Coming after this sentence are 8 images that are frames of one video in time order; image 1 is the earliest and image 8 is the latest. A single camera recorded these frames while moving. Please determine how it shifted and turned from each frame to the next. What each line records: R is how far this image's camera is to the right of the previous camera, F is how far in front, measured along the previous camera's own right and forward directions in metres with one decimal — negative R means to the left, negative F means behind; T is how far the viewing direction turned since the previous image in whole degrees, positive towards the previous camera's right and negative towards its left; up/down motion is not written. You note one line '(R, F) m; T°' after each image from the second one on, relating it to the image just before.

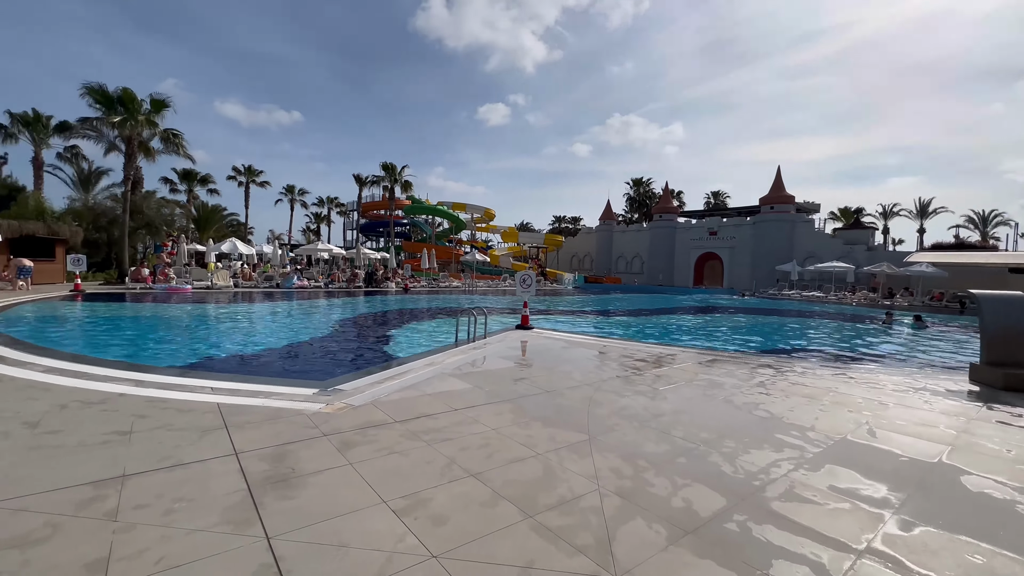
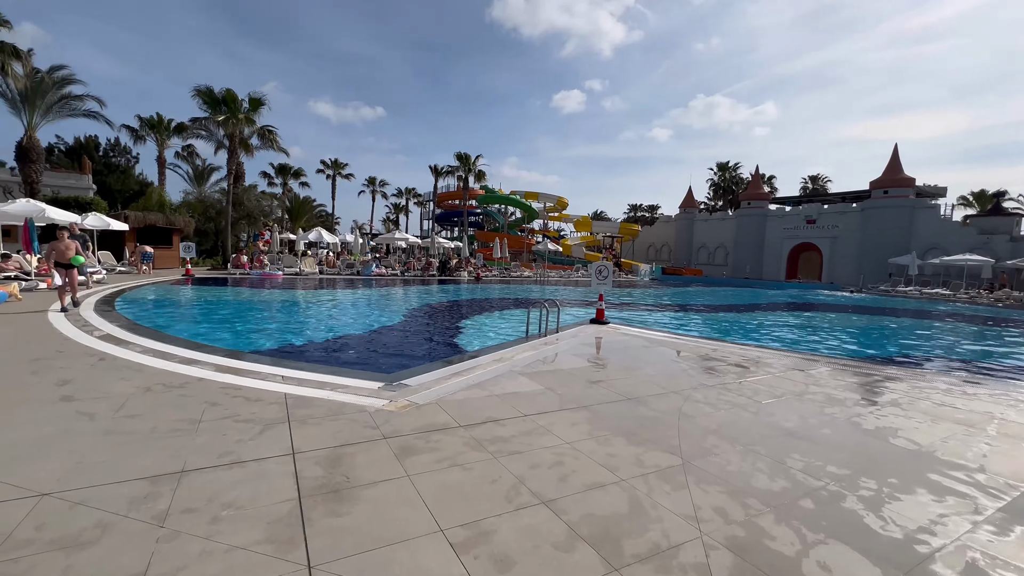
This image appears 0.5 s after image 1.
(-0.1, +0.4) m; -9°
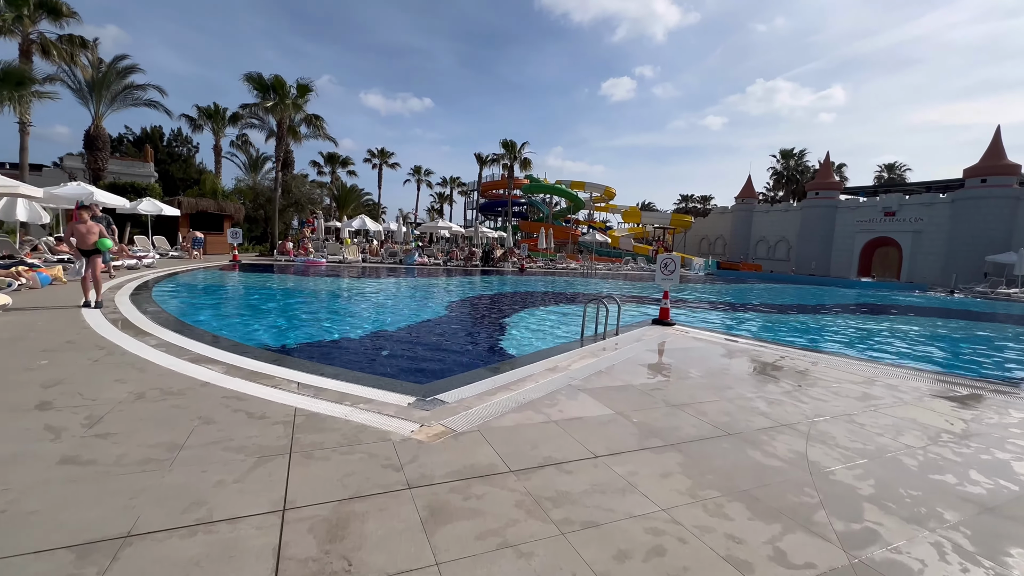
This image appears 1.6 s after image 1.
(-0.2, +0.9) m; -5°
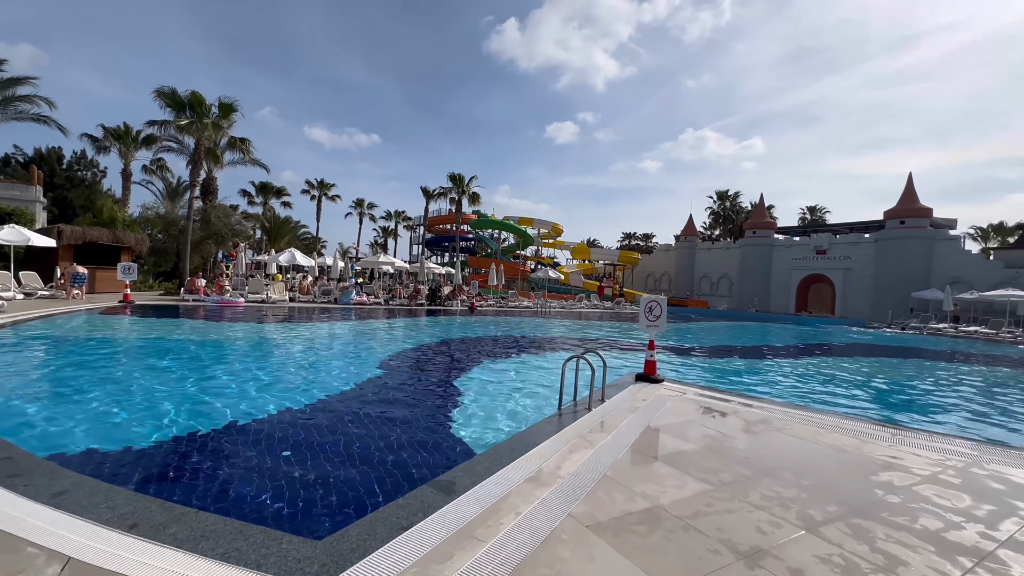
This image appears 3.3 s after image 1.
(-0.1, +1.5) m; +7°
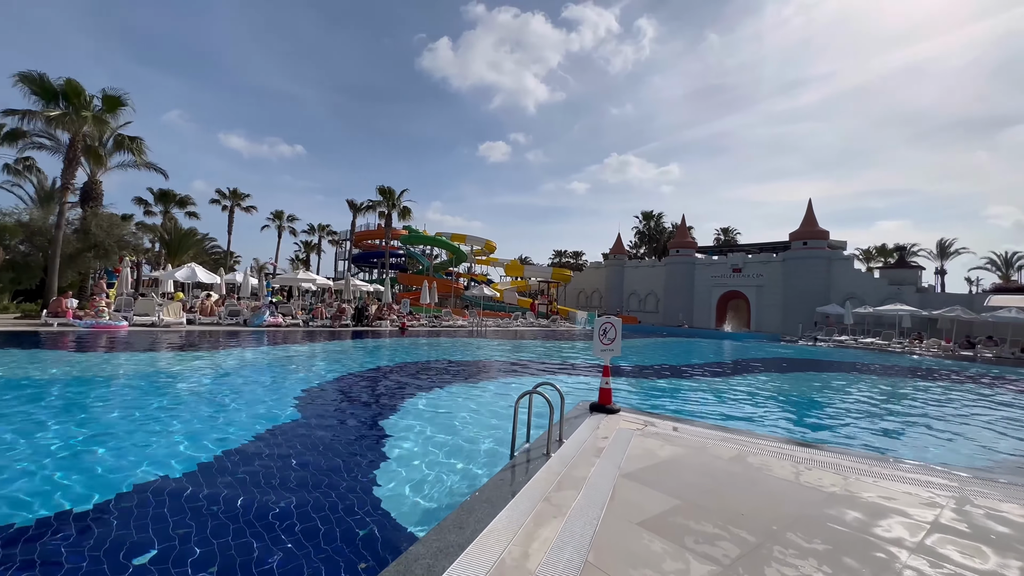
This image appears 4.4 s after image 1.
(-0.1, +0.8) m; +9°
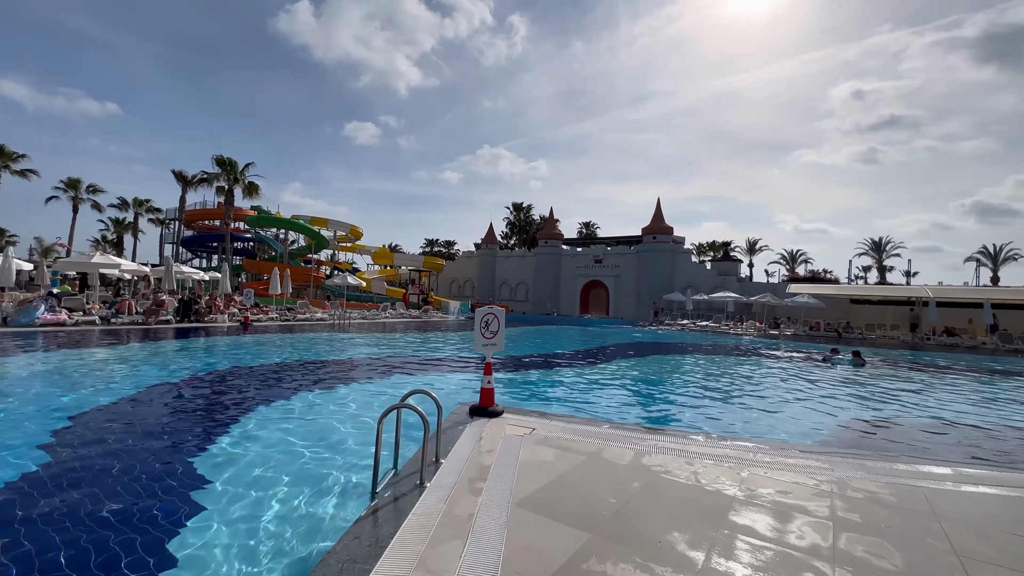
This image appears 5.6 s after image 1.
(+0.1, +0.9) m; +16°
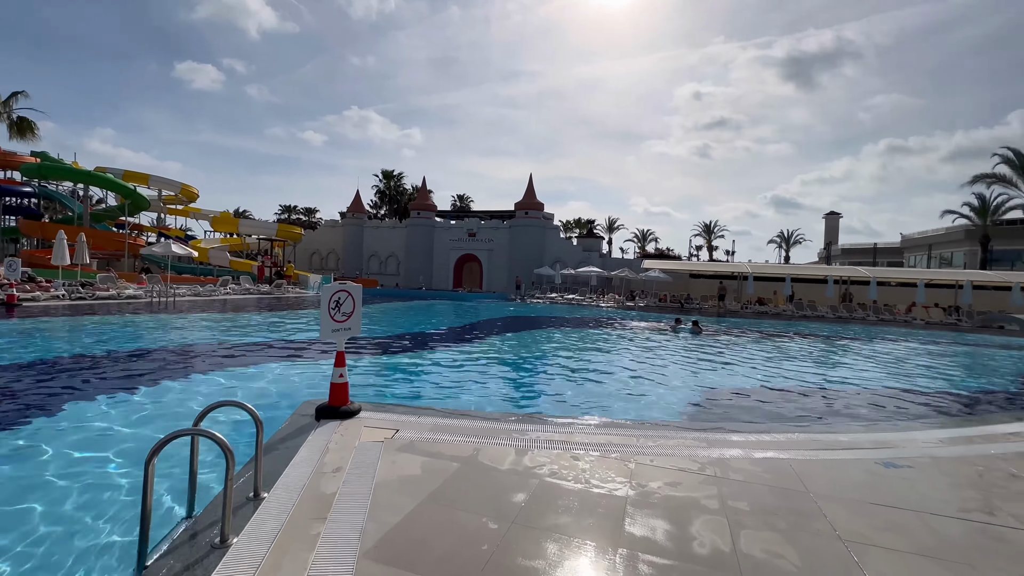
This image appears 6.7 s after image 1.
(+0.1, +0.7) m; +16°
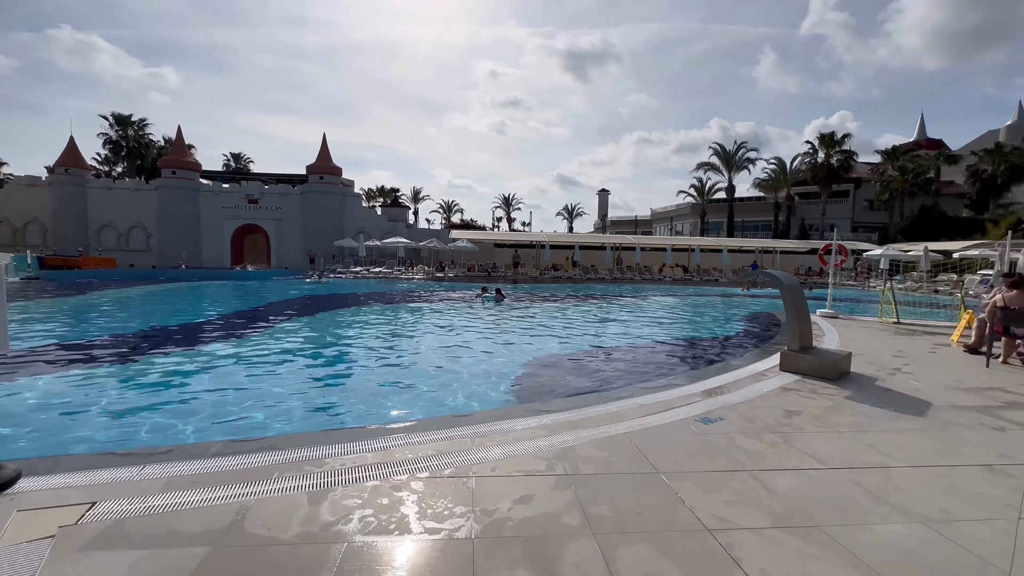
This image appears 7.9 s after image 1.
(+0.1, +0.9) m; +24°
